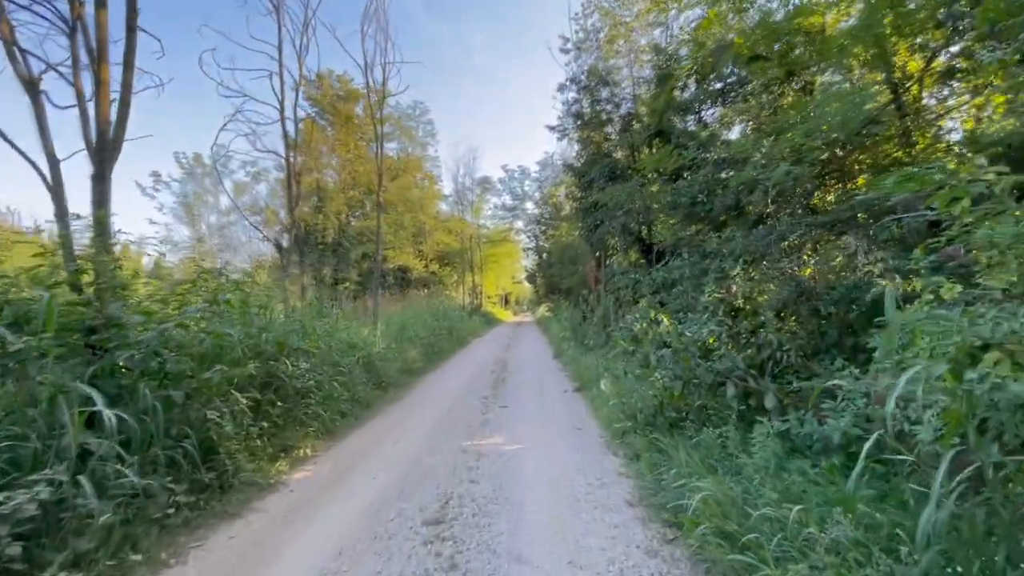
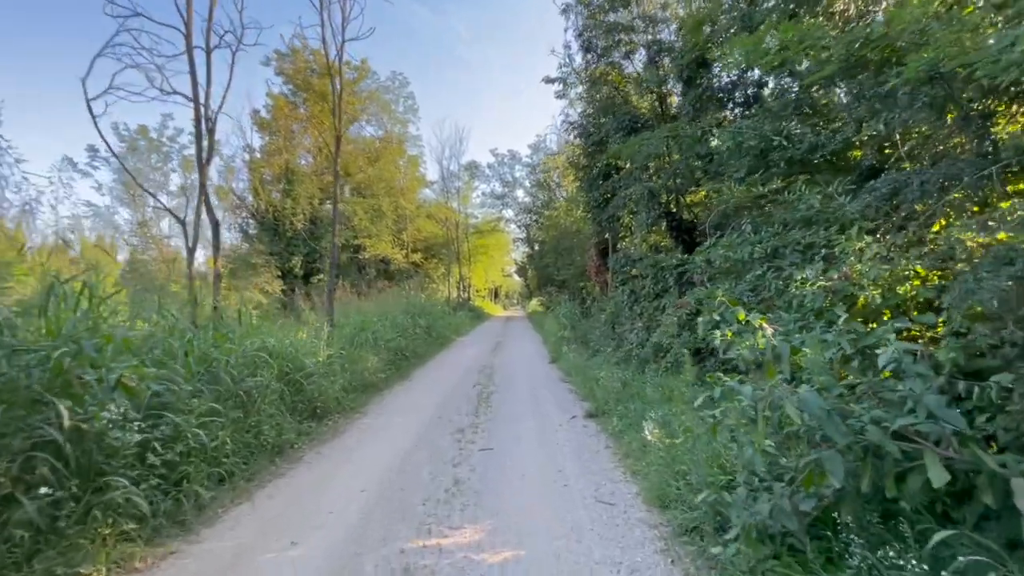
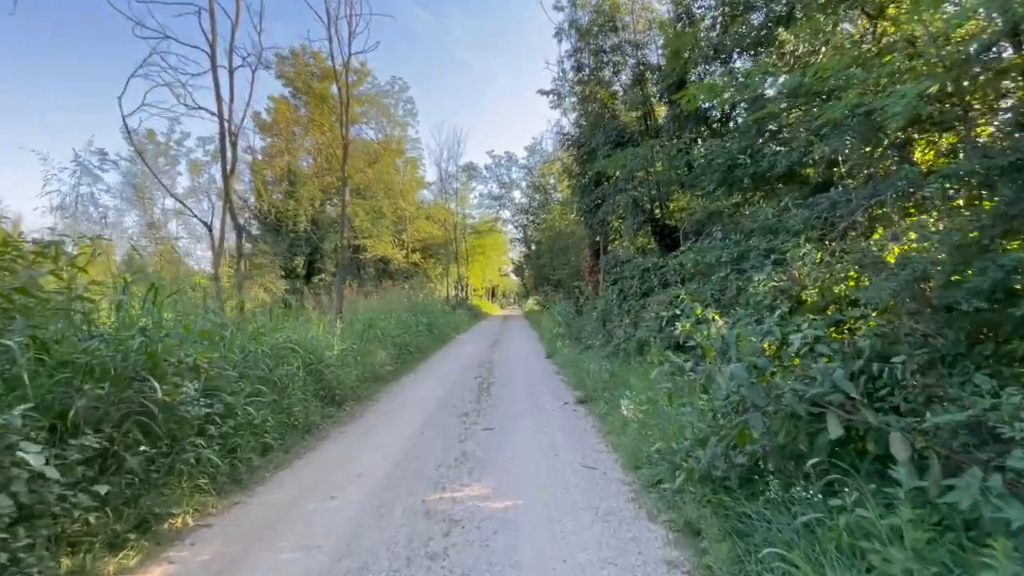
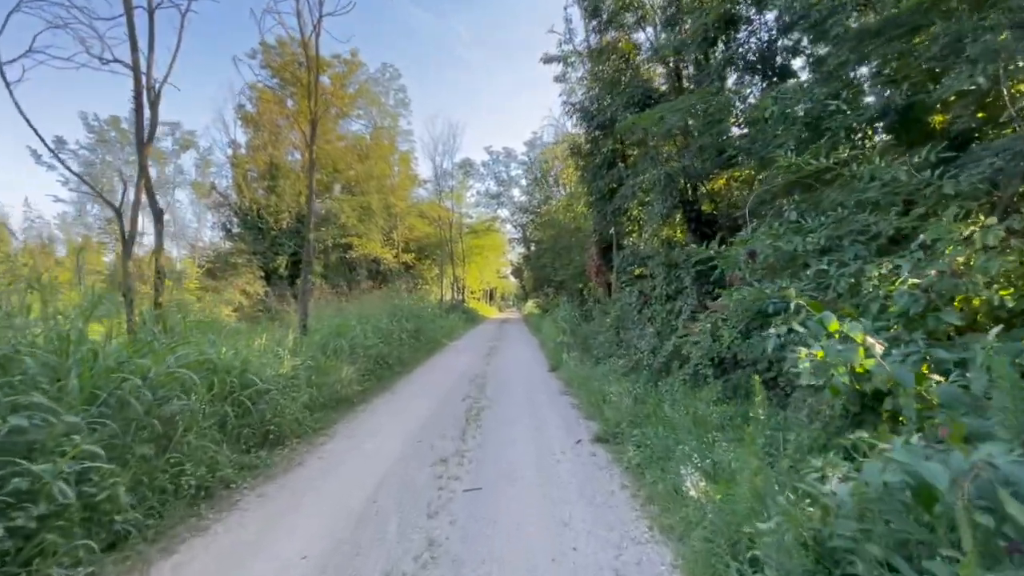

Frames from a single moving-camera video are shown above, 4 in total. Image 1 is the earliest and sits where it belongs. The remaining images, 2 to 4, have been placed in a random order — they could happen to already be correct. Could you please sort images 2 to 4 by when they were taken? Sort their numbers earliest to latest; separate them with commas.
3, 2, 4
